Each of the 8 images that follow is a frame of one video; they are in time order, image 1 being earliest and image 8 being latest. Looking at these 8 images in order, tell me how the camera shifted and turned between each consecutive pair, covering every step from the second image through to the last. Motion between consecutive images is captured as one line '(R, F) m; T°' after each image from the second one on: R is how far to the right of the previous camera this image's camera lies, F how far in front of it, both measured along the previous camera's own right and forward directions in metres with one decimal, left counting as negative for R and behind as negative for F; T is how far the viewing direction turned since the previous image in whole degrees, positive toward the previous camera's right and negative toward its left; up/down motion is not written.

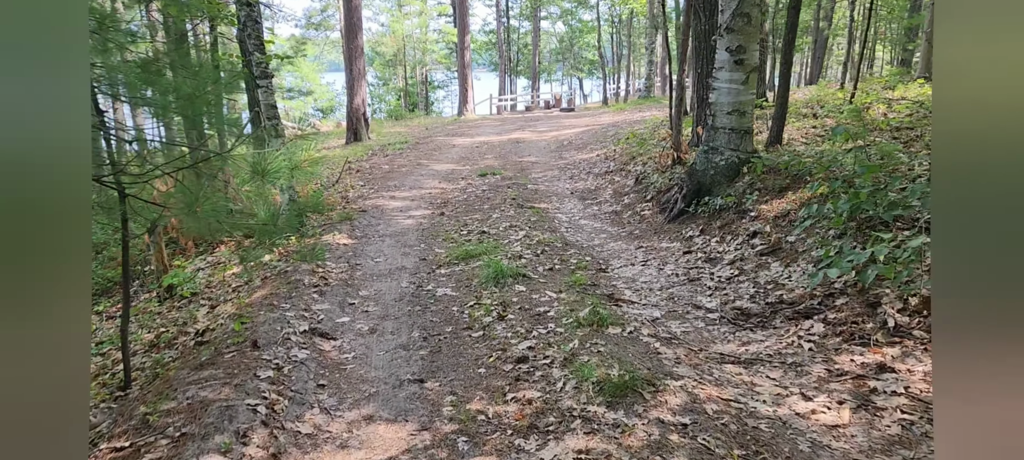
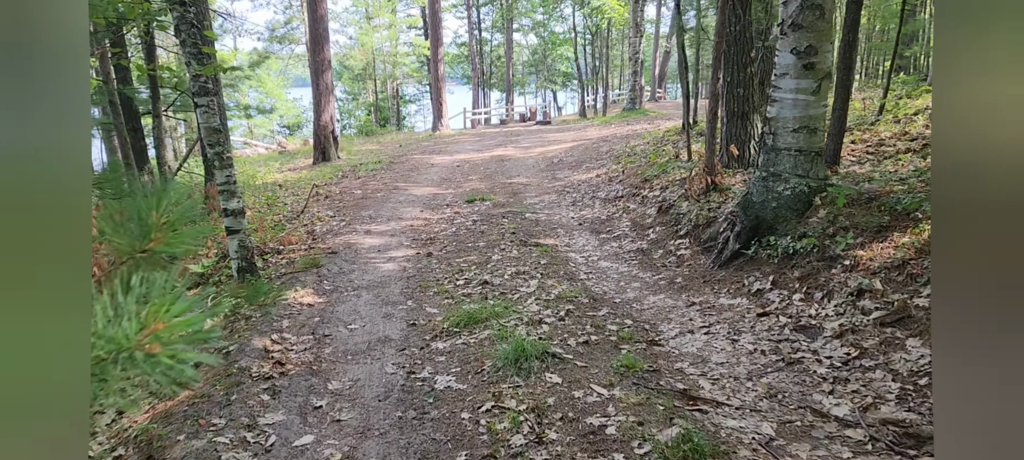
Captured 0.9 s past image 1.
(-0.3, +1.3) m; +2°
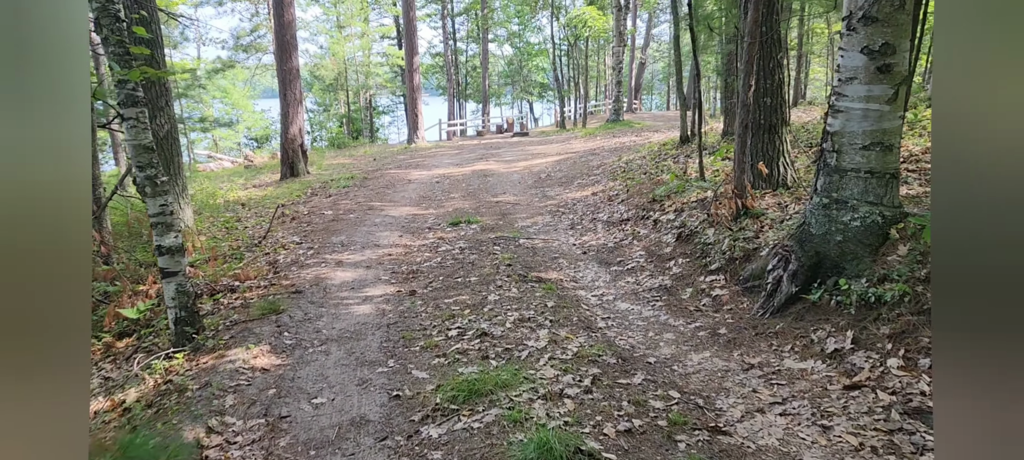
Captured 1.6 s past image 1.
(-0.2, +1.0) m; +2°
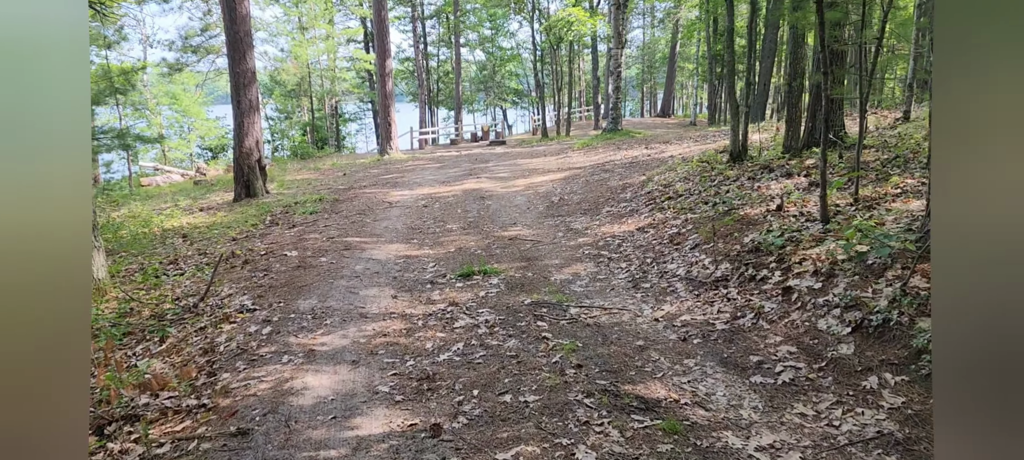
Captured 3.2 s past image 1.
(-0.6, +2.2) m; +3°
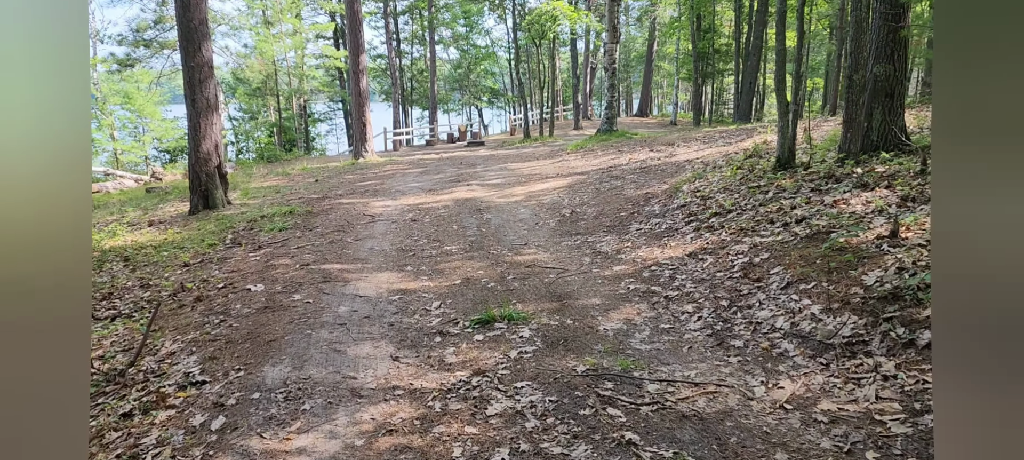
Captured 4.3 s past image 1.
(-0.4, +1.5) m; +2°
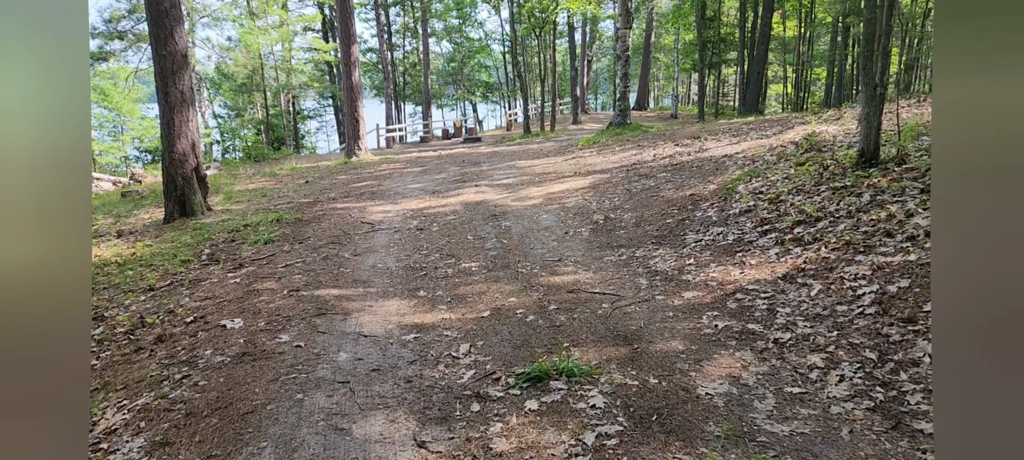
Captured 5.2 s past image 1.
(-0.3, +1.3) m; +1°
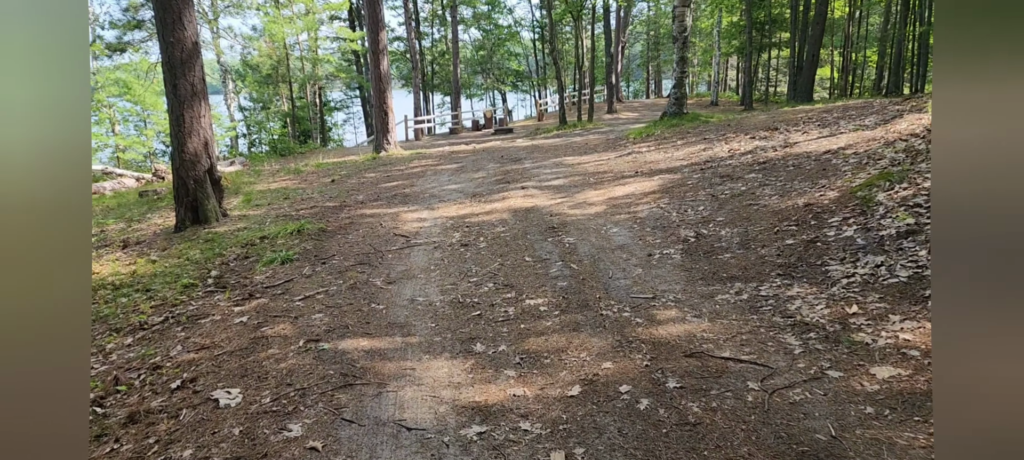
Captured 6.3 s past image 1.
(-0.4, +1.5) m; -2°
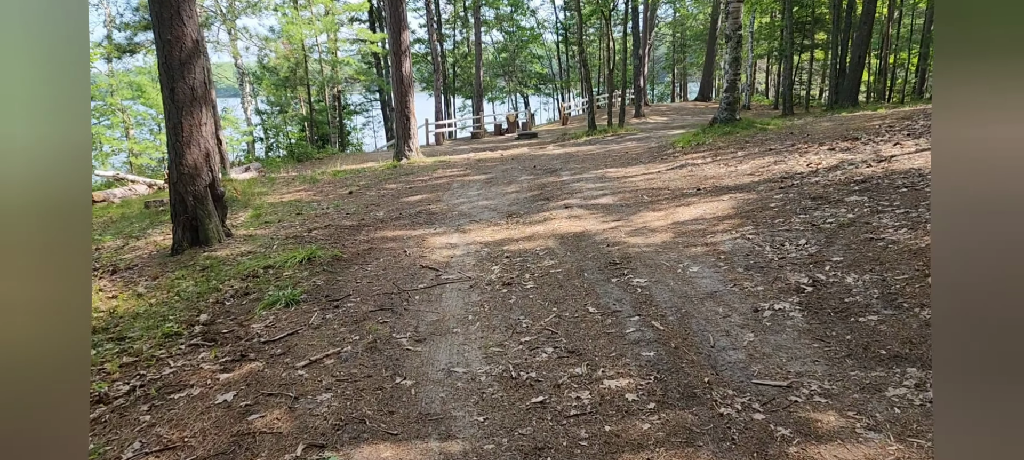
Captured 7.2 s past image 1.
(-0.3, +1.4) m; -1°
